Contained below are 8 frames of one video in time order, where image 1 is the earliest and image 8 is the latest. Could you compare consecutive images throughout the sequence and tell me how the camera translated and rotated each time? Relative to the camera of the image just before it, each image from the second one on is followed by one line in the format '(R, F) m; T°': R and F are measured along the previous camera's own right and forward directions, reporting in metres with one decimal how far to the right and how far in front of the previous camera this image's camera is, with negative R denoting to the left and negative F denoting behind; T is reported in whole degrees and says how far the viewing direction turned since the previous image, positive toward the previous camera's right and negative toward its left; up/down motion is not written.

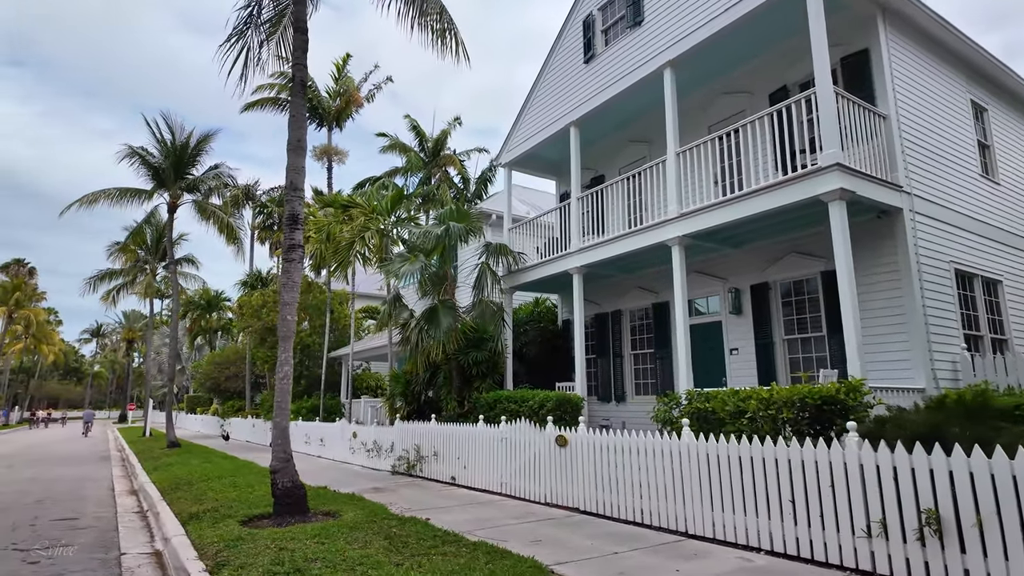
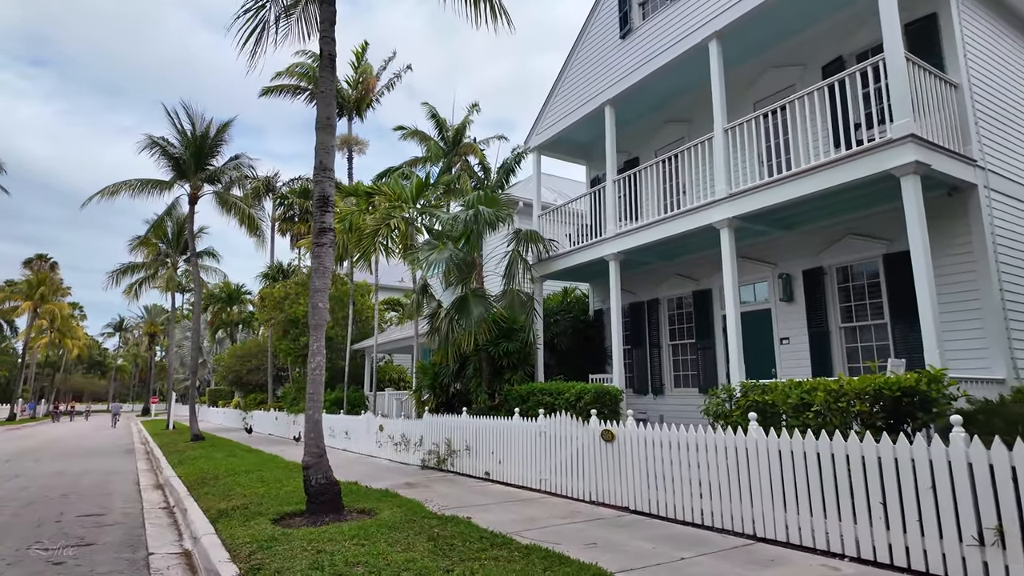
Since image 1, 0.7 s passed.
(-0.4, +0.5) m; -1°
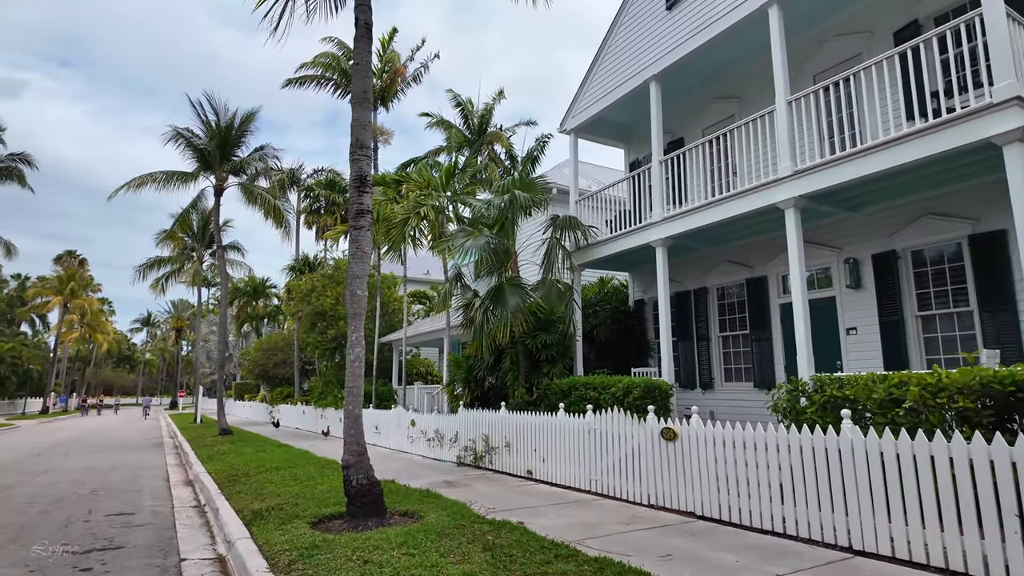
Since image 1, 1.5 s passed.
(-0.4, +0.6) m; -2°
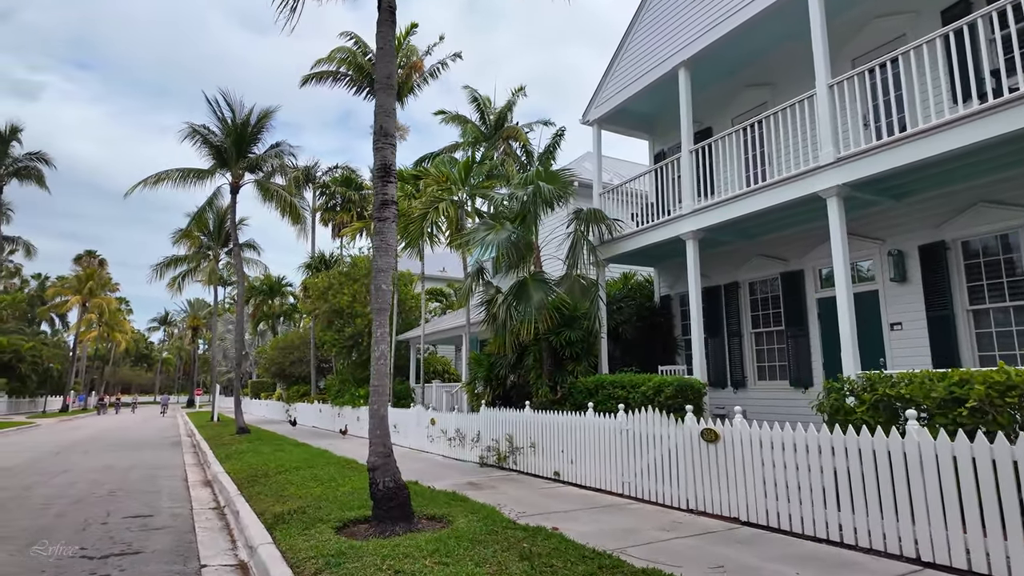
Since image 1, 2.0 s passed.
(-0.2, +0.4) m; -1°
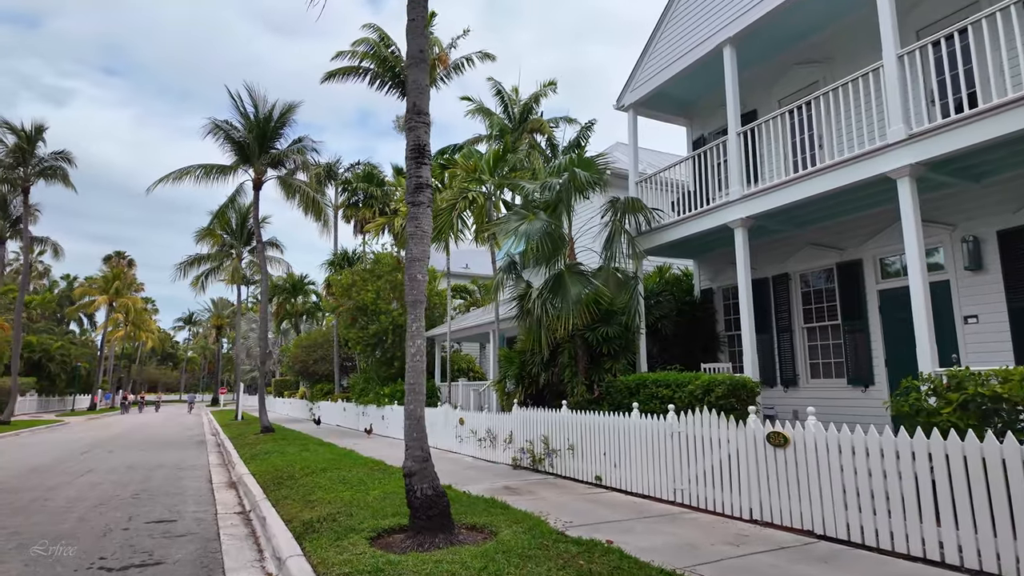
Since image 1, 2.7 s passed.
(-0.3, +0.6) m; -2°
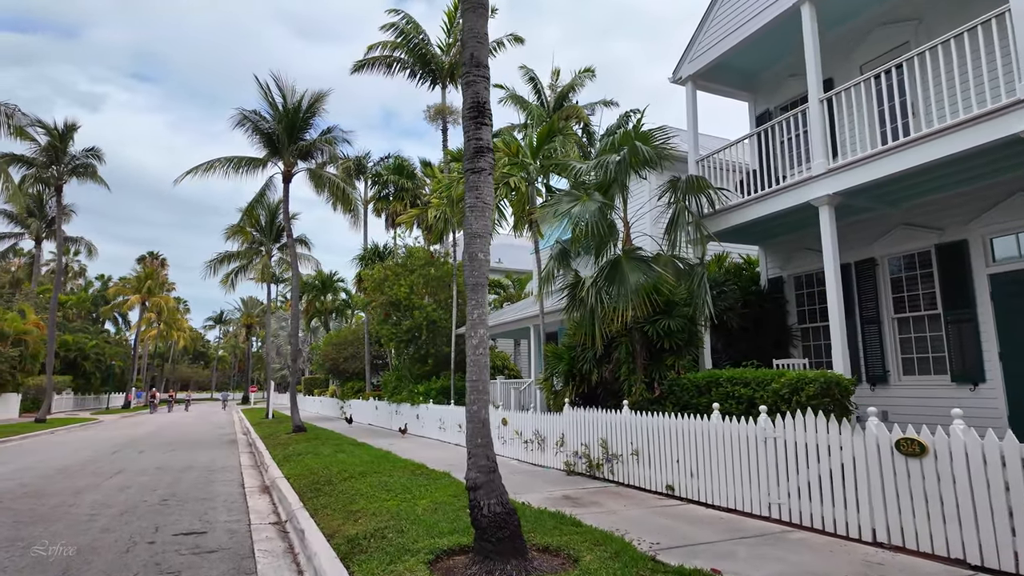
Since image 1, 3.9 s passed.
(-0.5, +1.0) m; -2°
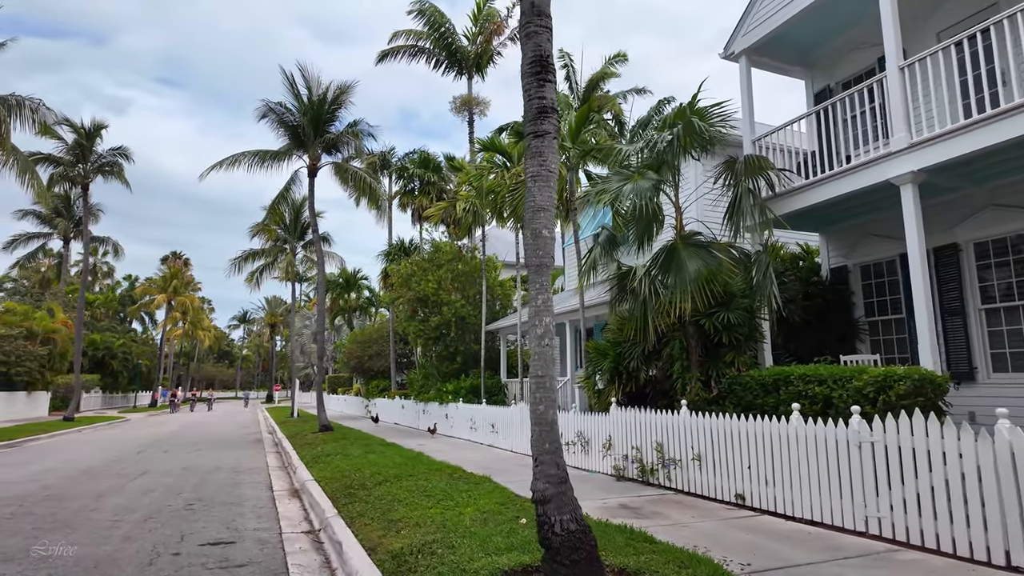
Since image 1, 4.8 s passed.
(-0.4, +0.7) m; -2°
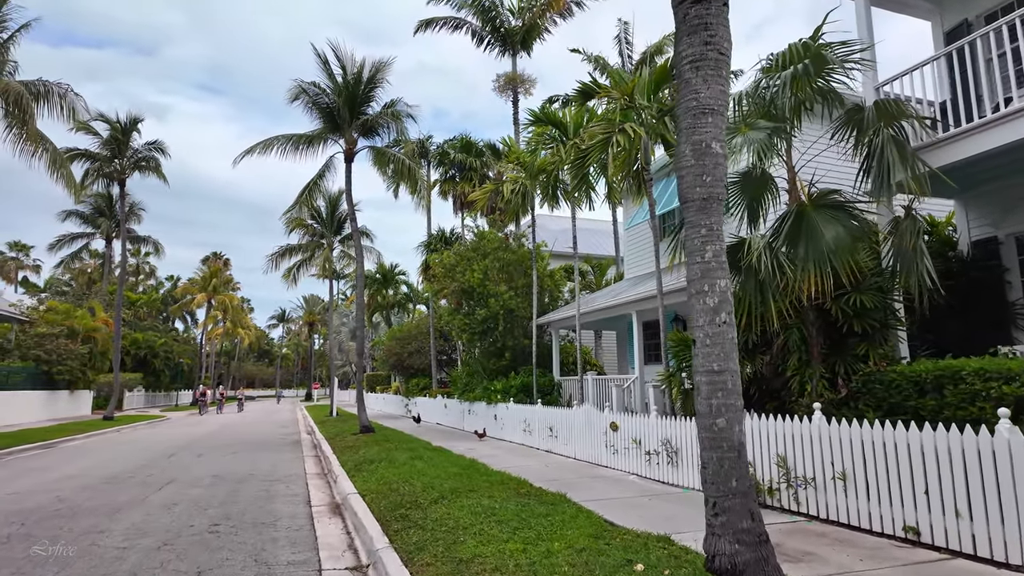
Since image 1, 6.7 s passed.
(-0.6, +1.6) m; -3°
